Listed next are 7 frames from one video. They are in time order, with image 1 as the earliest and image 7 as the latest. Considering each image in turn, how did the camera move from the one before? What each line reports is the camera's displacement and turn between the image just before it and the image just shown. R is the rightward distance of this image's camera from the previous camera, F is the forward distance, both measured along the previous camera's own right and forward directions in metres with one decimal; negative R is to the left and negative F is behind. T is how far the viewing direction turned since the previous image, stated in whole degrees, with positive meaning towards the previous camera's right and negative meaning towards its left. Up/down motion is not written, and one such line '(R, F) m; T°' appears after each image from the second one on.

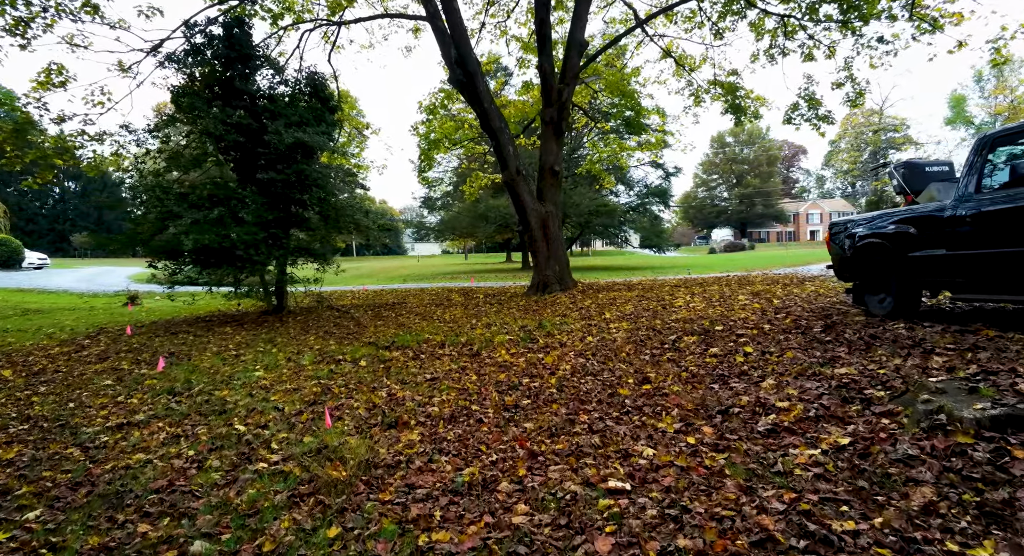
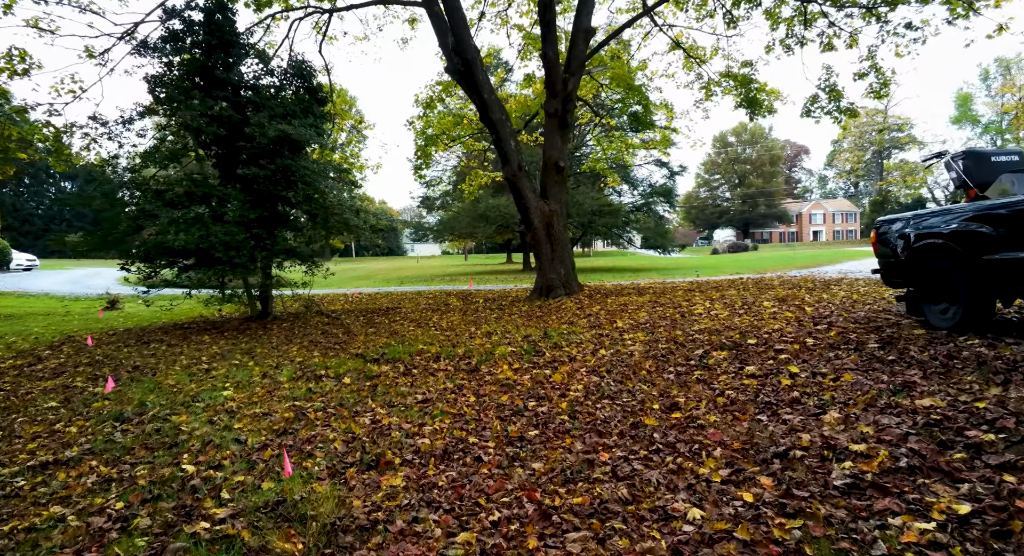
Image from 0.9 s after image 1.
(0.0, +0.9) m; 0°
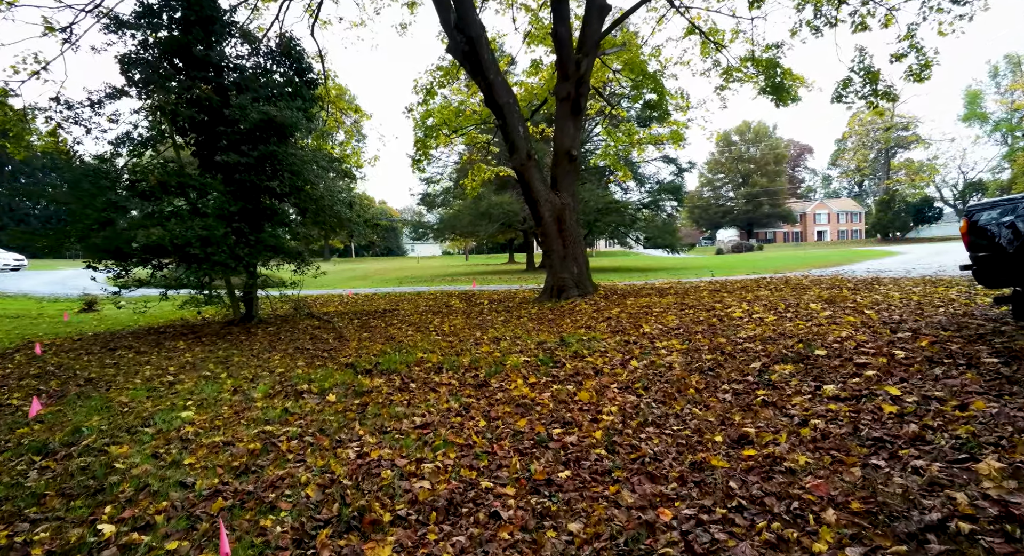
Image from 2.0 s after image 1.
(-0.2, +1.1) m; 0°
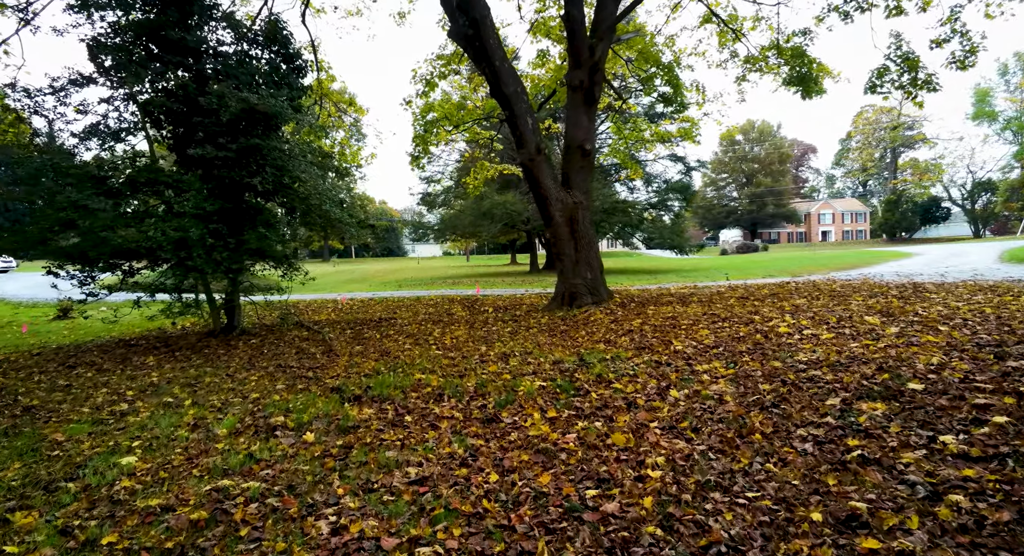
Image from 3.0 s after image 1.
(-0.1, +1.0) m; 0°
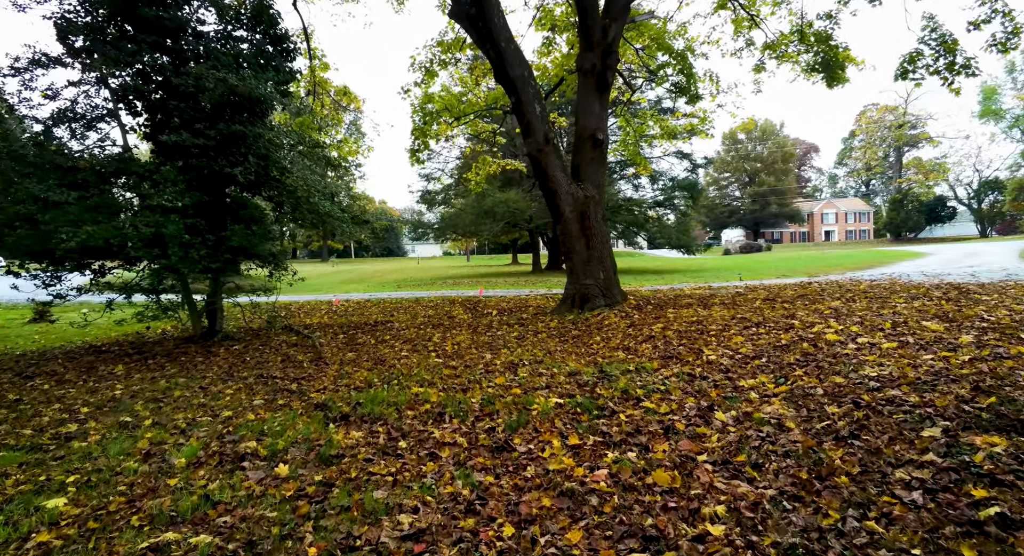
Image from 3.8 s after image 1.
(-0.1, +0.8) m; 0°
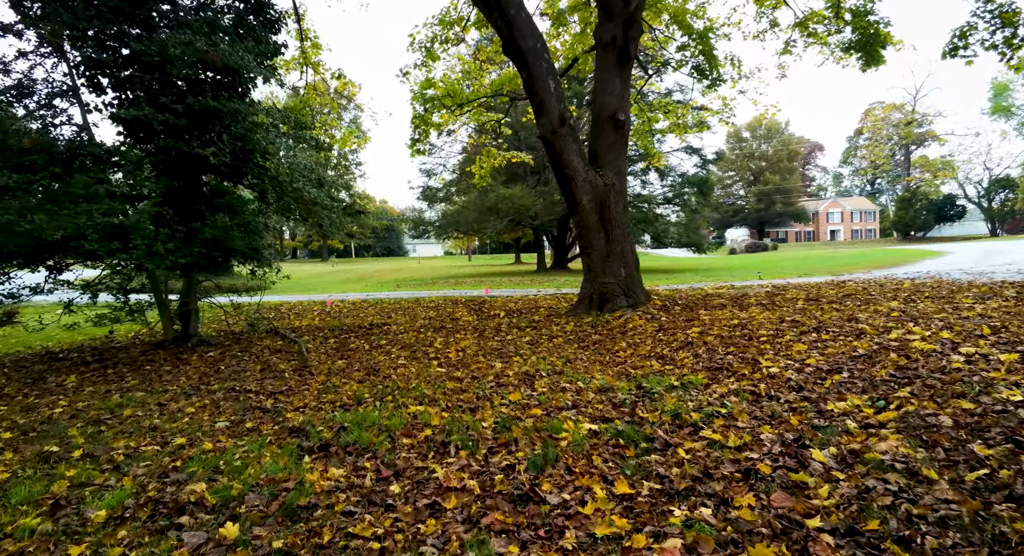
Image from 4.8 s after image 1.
(-0.2, +1.1) m; 0°
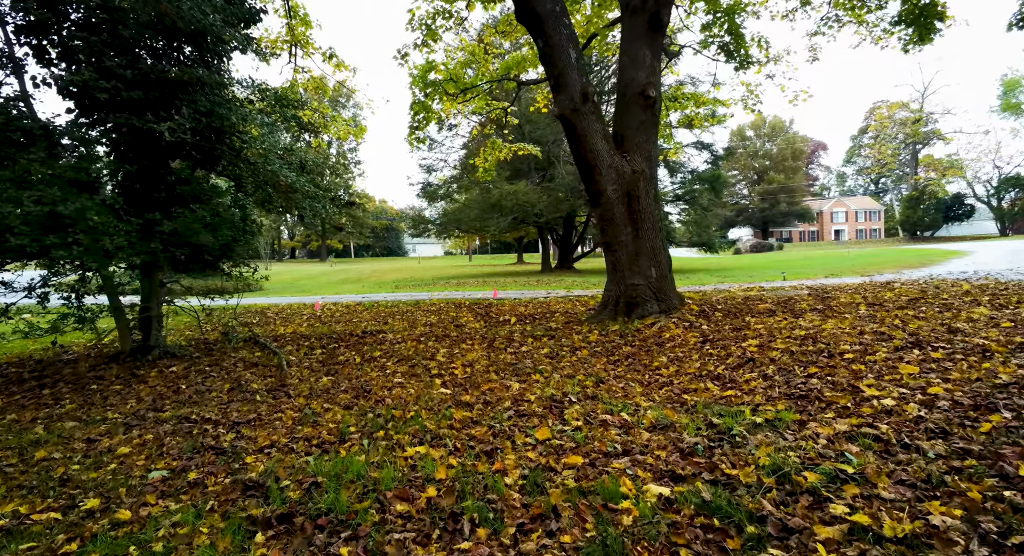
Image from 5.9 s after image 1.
(-0.2, +1.2) m; 0°
